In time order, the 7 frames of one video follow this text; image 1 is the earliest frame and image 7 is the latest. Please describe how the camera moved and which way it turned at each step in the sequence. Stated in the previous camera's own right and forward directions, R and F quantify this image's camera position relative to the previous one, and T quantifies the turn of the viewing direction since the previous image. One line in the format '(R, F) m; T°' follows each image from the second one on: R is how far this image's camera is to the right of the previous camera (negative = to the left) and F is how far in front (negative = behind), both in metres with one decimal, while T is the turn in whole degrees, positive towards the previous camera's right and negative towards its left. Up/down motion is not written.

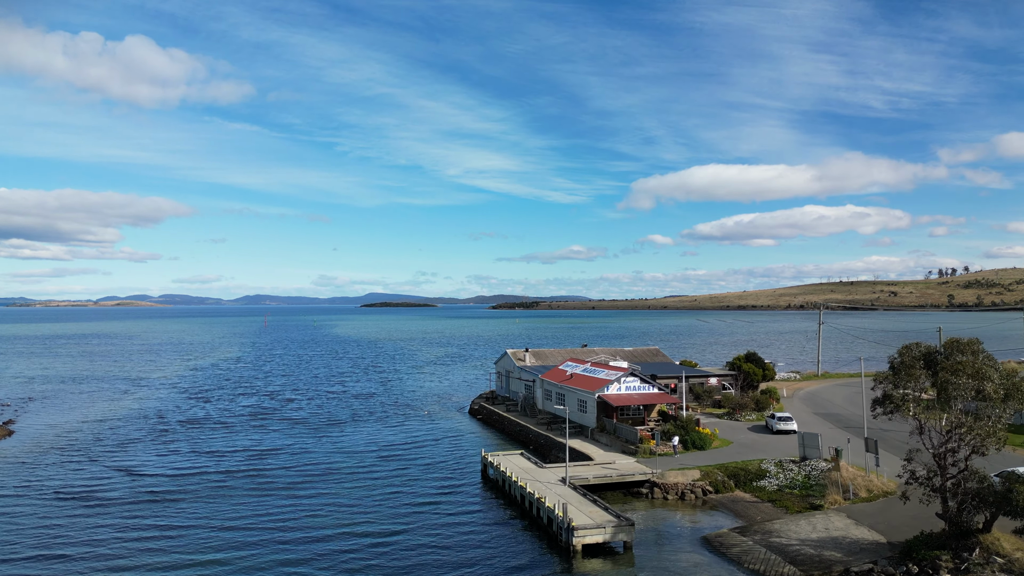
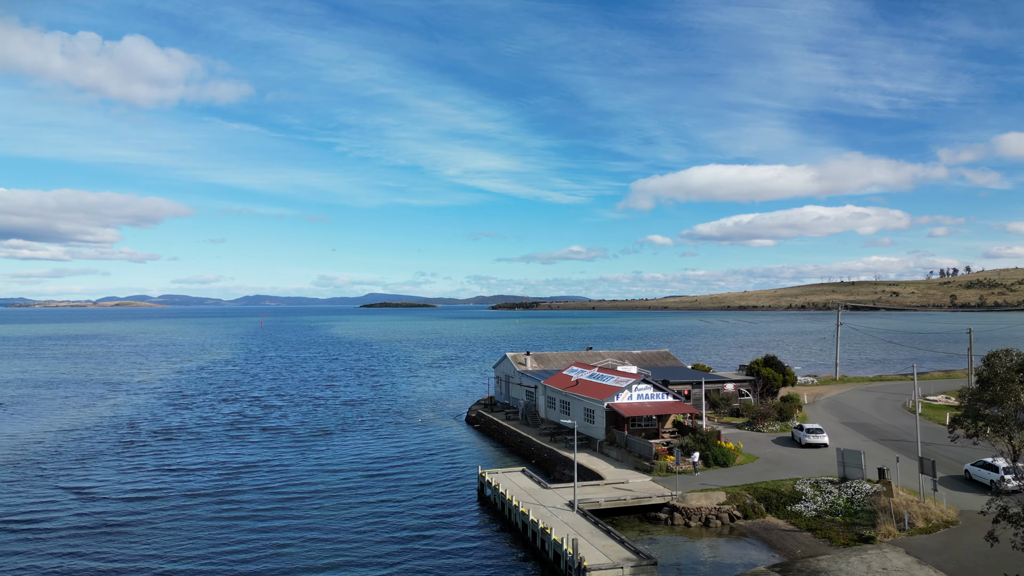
(-0.1, +4.7) m; 0°
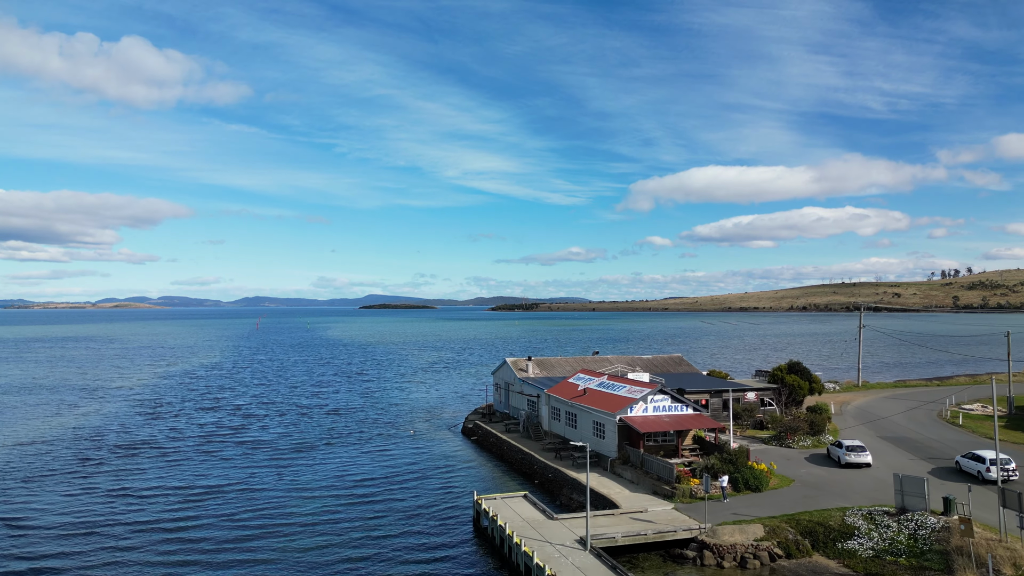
(-0.1, +5.1) m; 0°
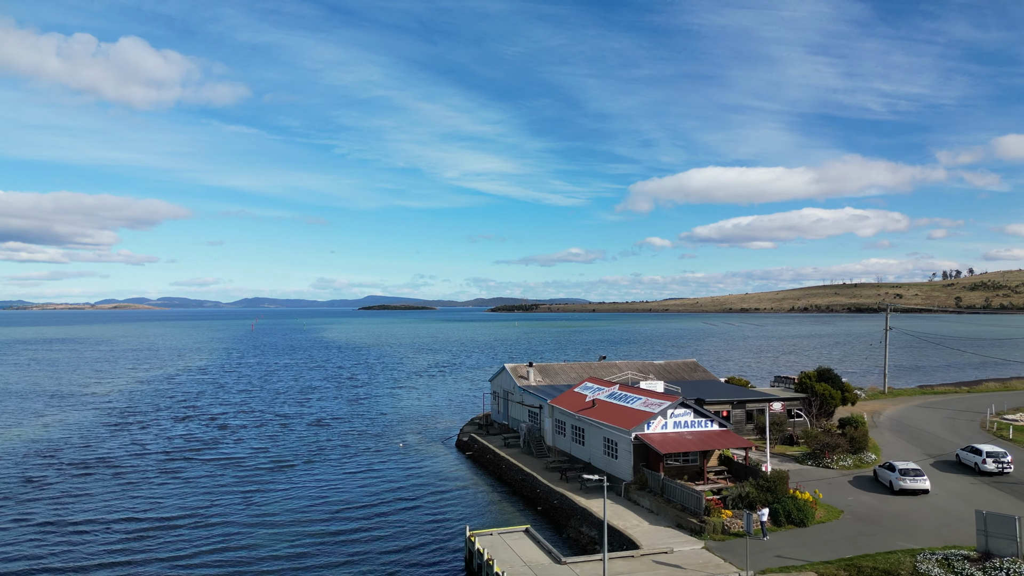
(0.0, +5.3) m; 0°
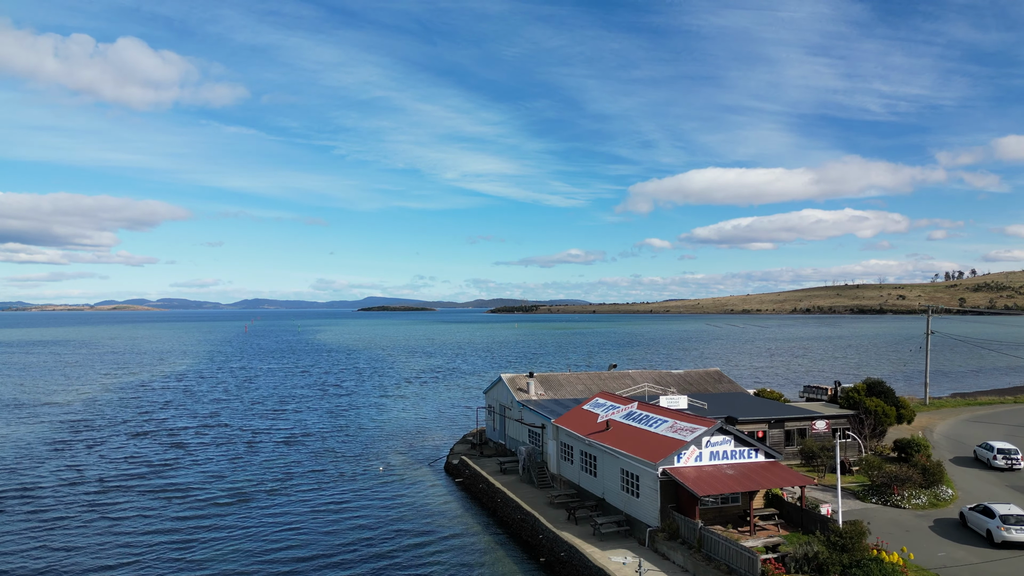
(+0.1, +7.1) m; 0°
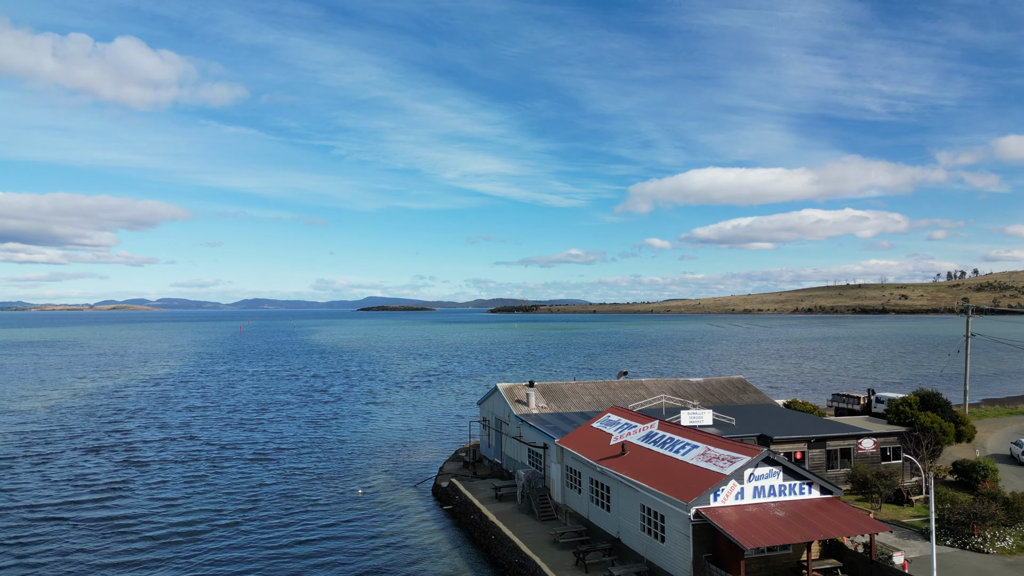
(+0.2, +5.7) m; 0°
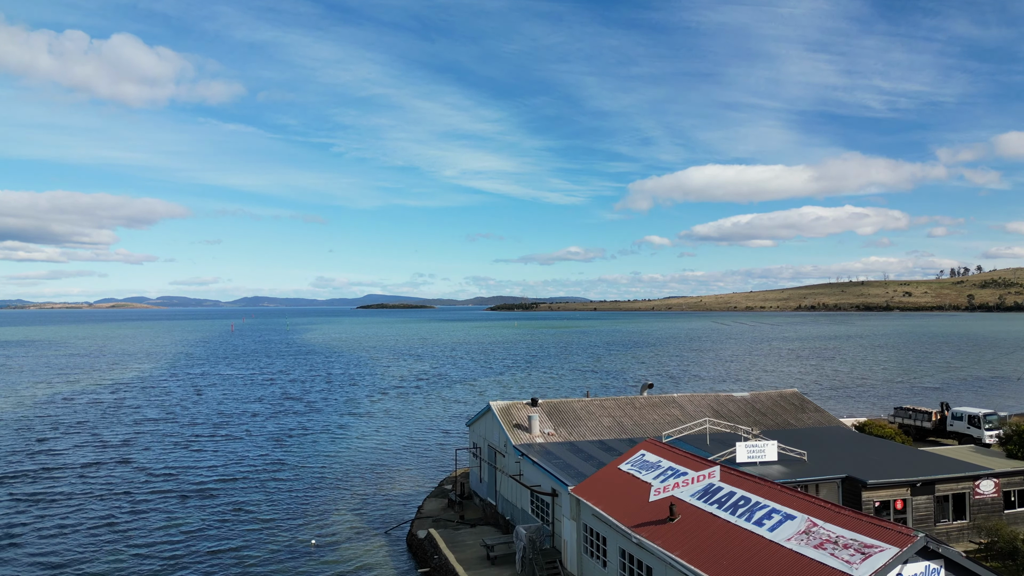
(+0.1, +9.0) m; 0°
